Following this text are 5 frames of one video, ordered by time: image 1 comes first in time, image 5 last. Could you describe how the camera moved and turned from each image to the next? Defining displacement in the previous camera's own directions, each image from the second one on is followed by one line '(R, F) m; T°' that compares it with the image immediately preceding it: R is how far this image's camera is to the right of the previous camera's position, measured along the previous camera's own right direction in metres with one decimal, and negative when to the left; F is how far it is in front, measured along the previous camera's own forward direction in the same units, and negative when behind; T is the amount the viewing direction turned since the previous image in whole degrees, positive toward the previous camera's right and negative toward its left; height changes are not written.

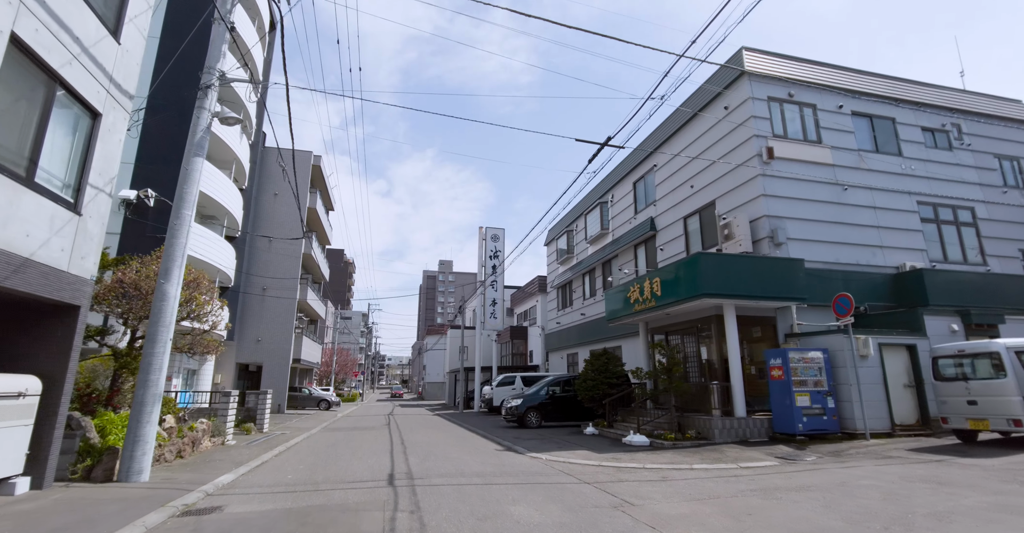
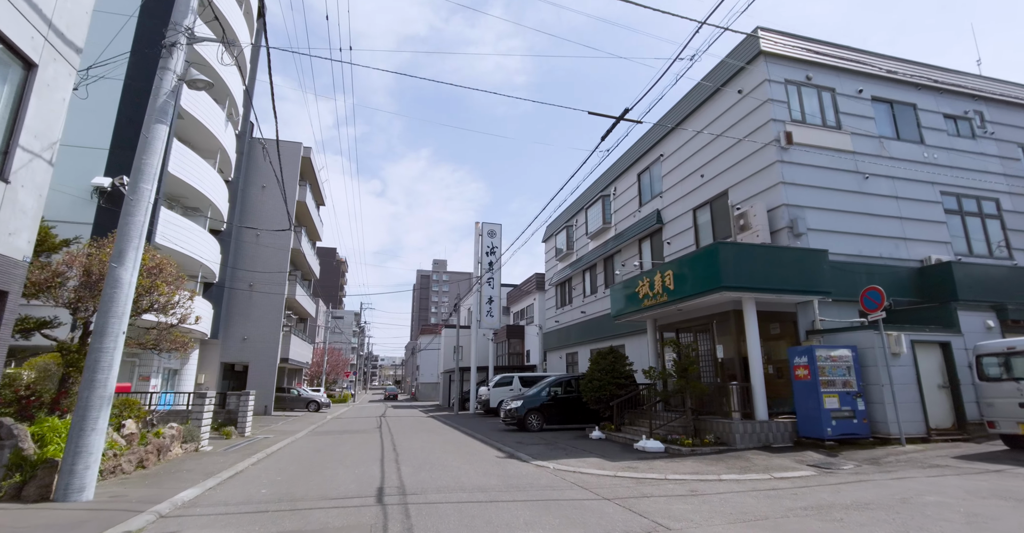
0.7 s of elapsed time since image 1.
(-0.2, +0.9) m; +1°
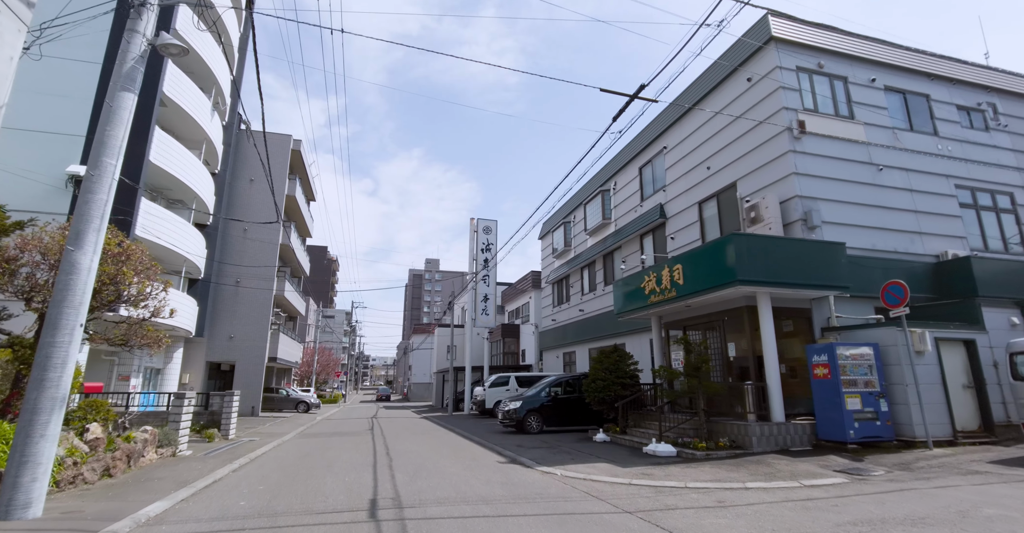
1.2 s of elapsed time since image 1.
(-0.2, +0.6) m; +1°
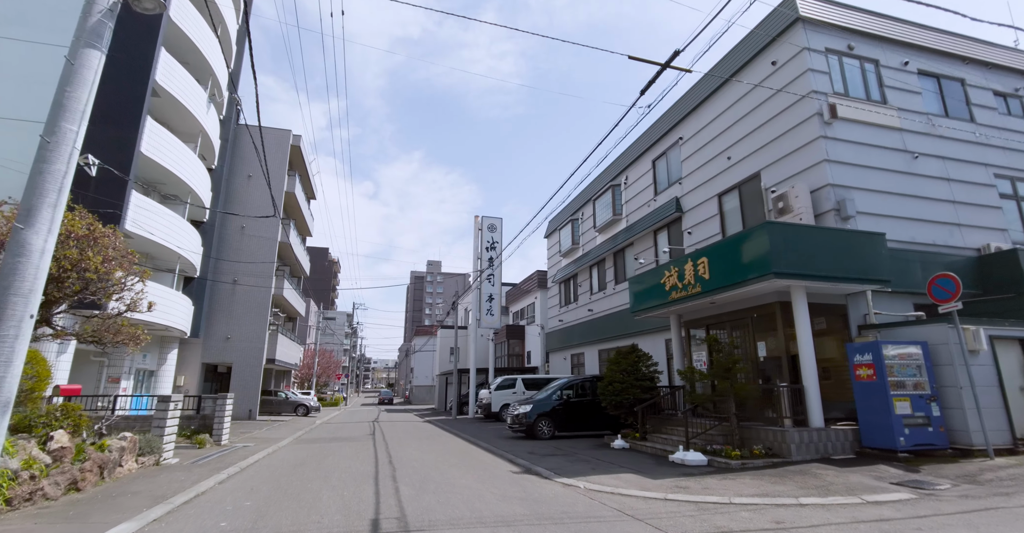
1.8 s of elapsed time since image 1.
(-0.2, +0.8) m; 0°
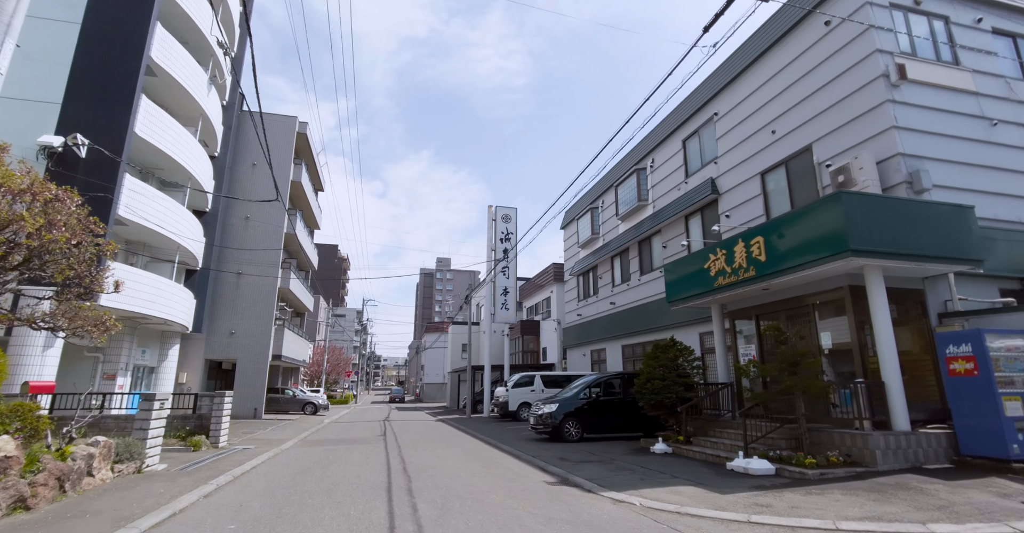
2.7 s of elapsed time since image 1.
(-0.3, +1.2) m; -1°
